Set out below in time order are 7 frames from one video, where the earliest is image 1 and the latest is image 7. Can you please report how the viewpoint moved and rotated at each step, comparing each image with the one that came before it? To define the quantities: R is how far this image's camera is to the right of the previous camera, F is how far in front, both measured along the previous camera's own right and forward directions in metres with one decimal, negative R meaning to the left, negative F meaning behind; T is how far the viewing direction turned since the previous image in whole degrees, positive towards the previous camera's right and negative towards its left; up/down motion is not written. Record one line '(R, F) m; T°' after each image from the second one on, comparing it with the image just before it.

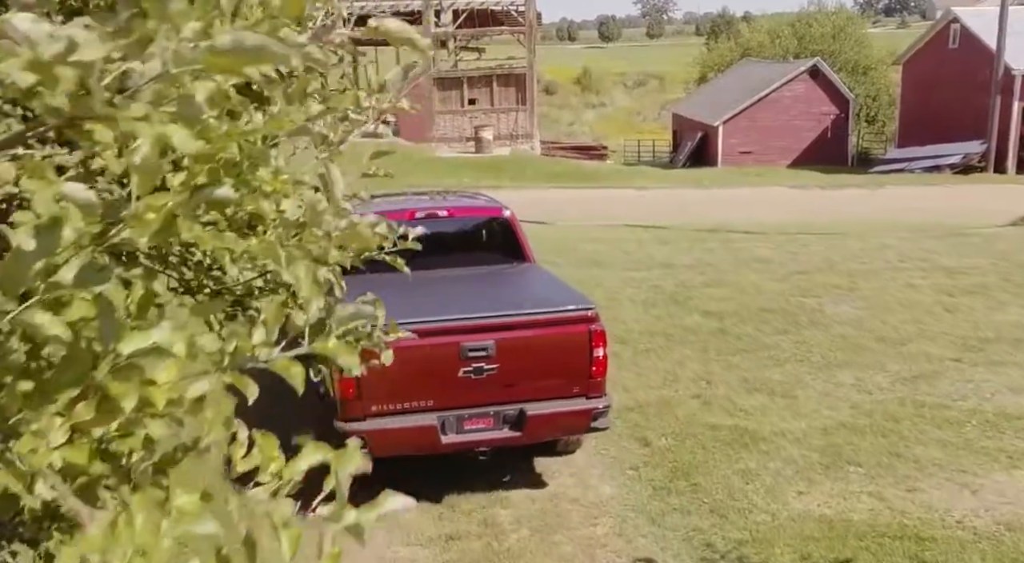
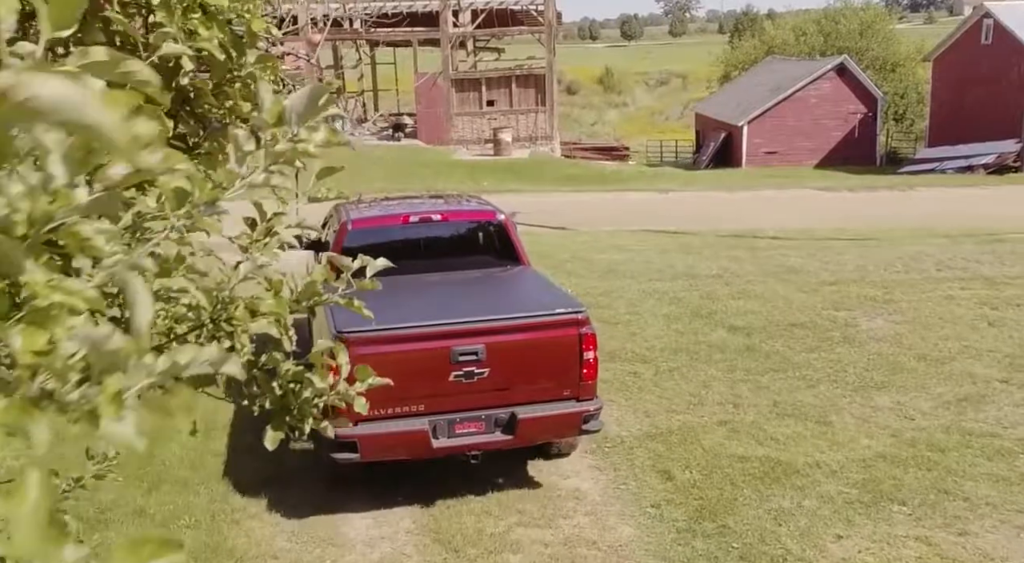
(+0.1, +0.5) m; -1°
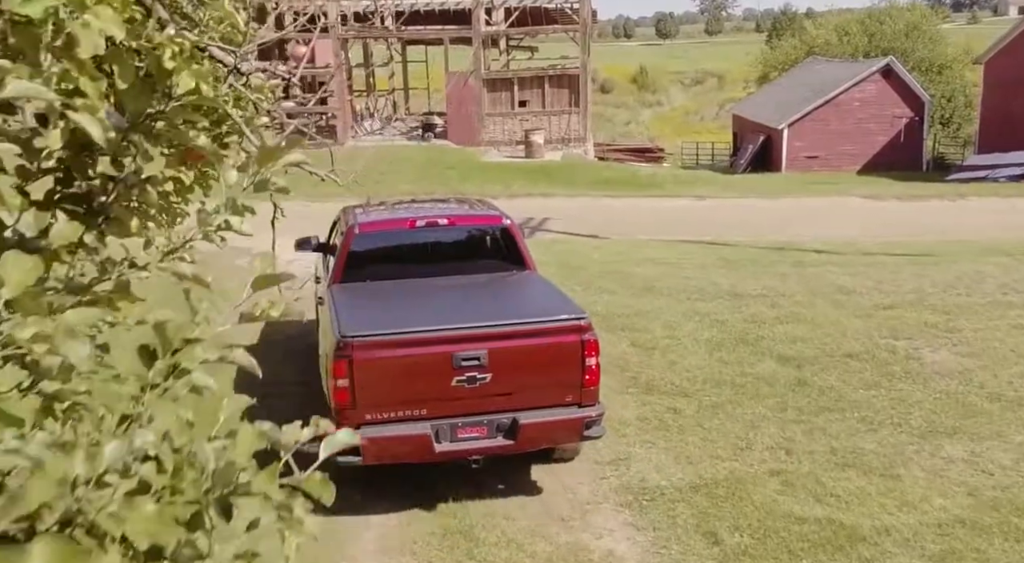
(0.0, +0.7) m; -2°
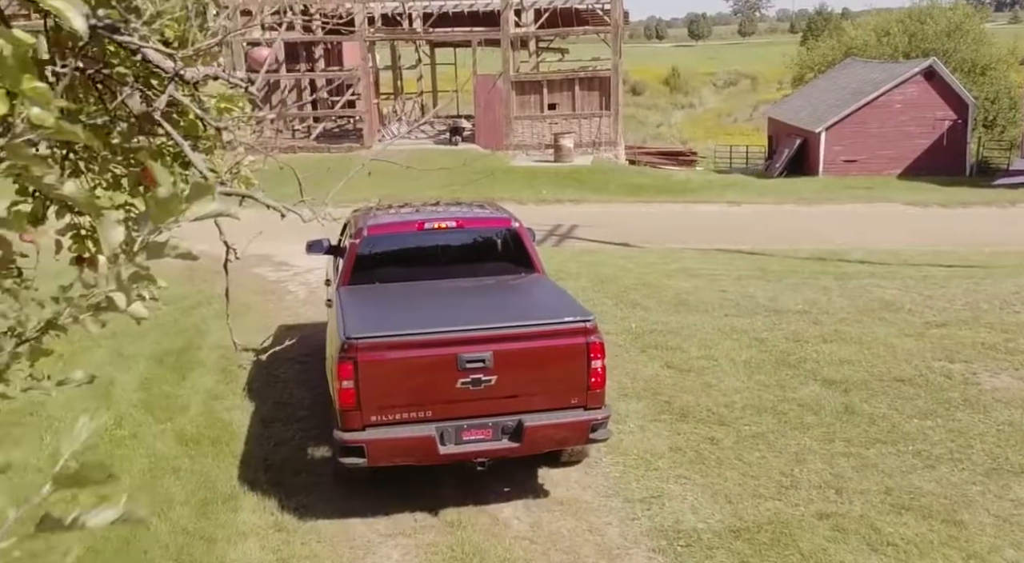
(0.0, +0.5) m; -2°
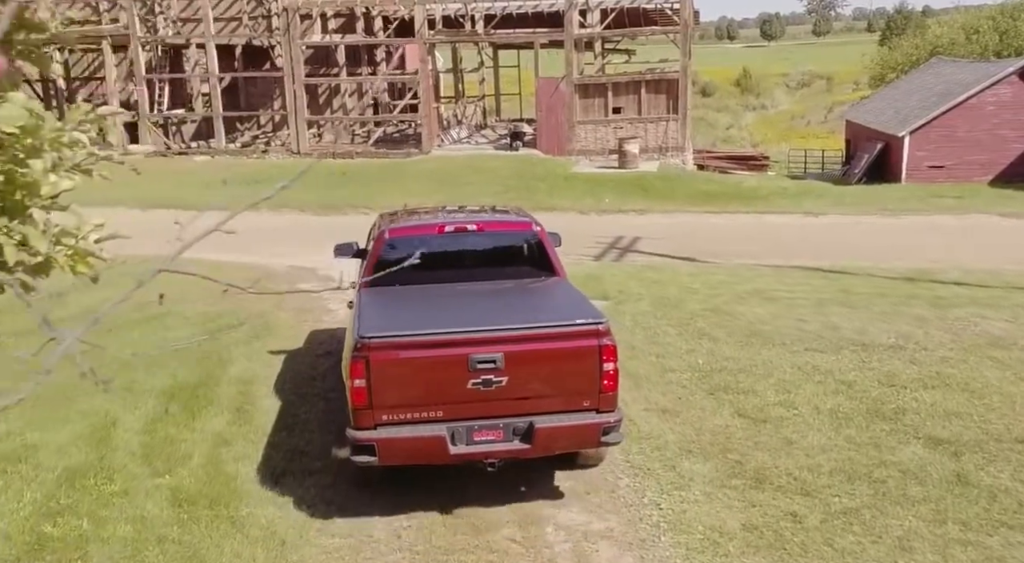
(+0.1, +1.1) m; -4°
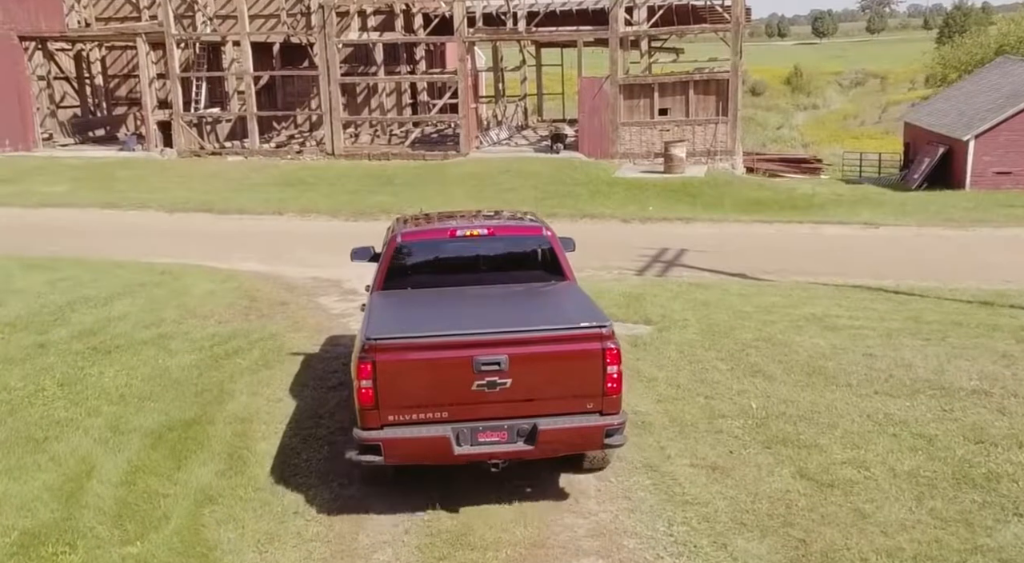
(+0.1, +1.0) m; -3°
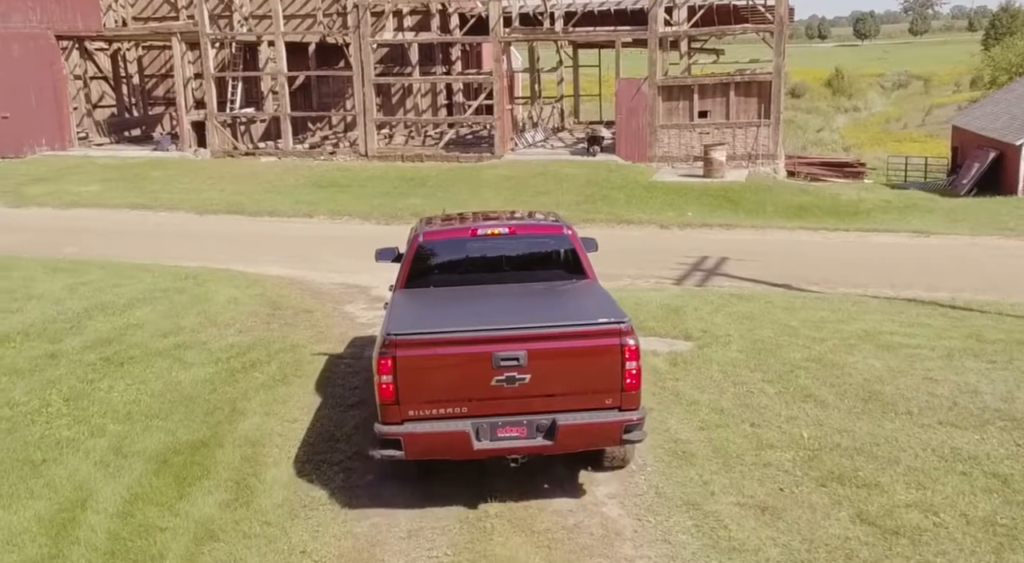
(0.0, +0.6) m; -2°
